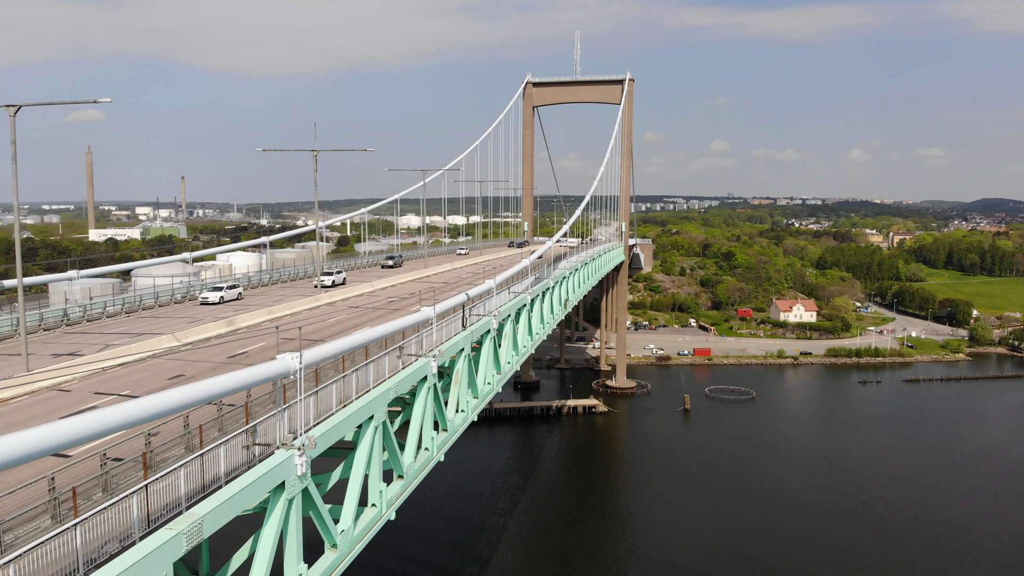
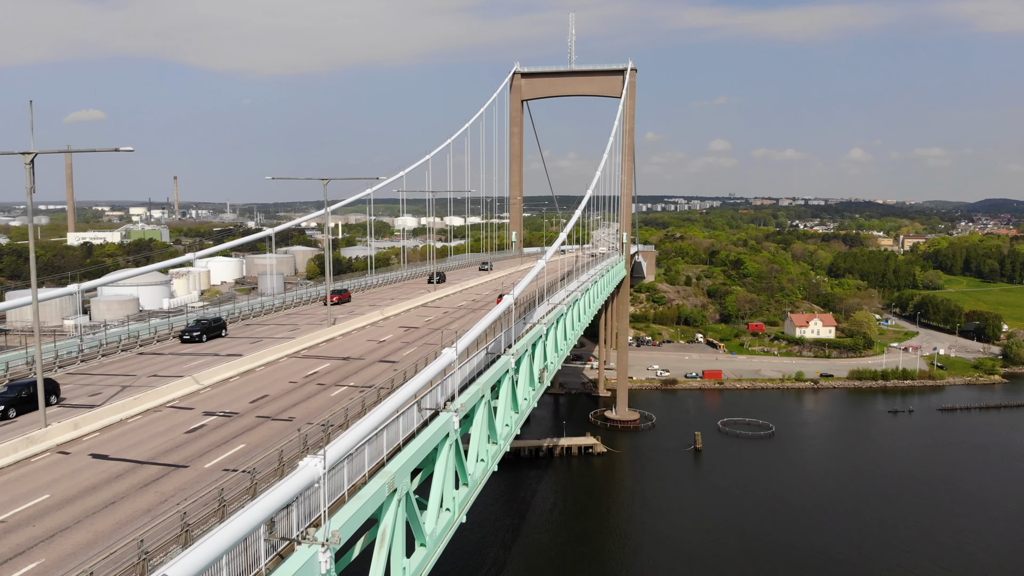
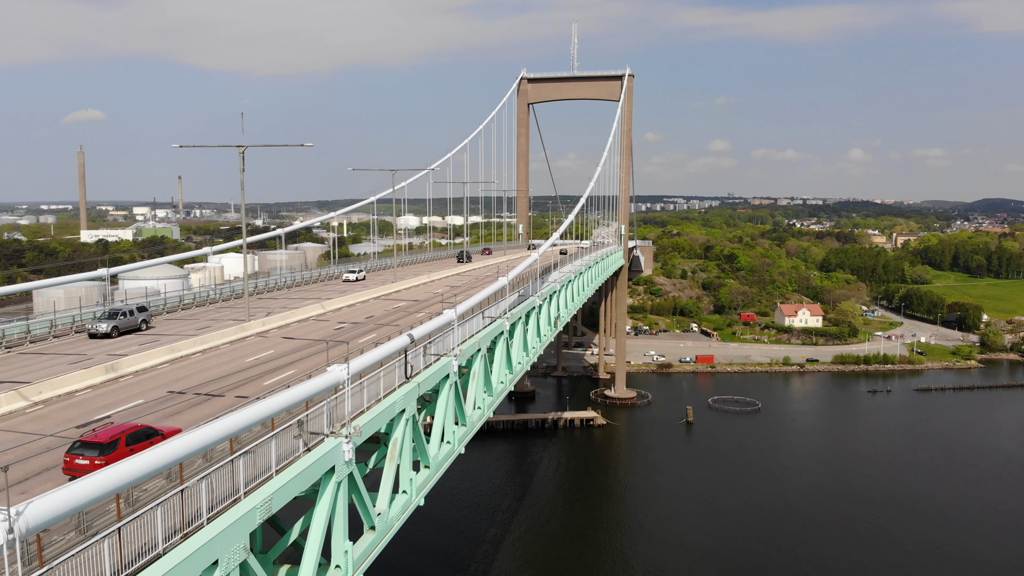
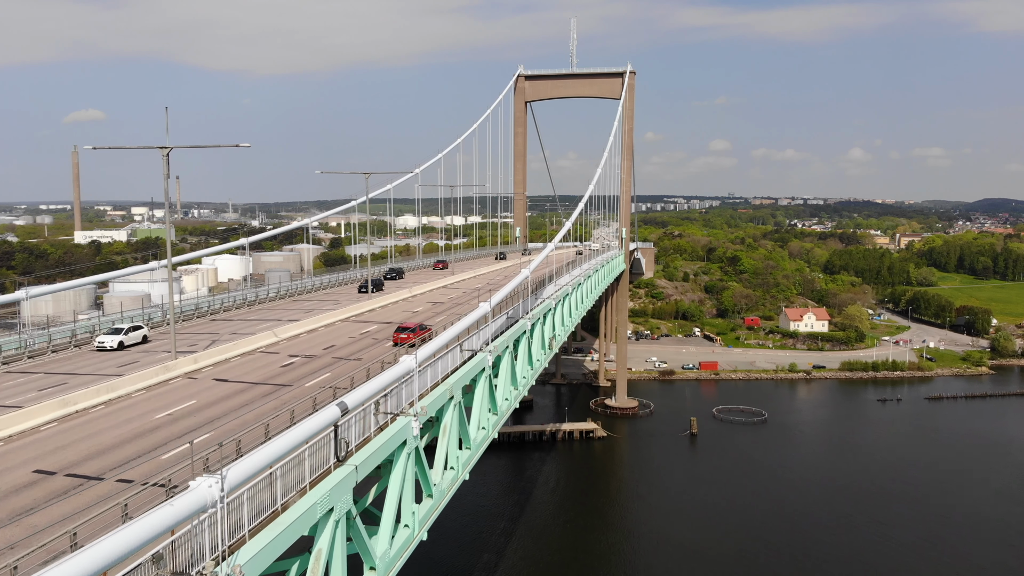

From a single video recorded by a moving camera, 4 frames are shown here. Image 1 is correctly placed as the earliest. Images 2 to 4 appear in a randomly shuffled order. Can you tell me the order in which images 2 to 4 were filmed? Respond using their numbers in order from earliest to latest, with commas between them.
3, 4, 2
